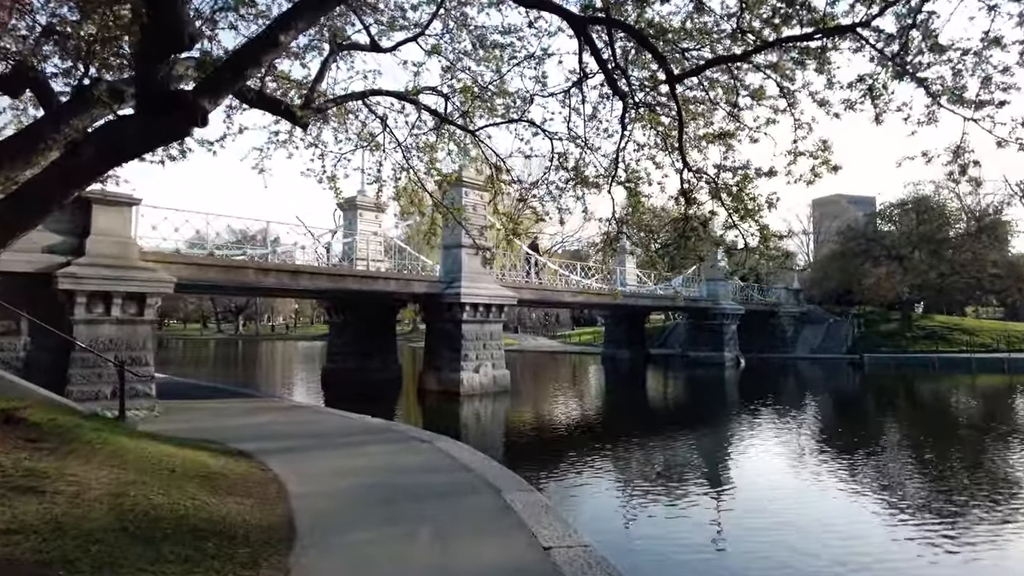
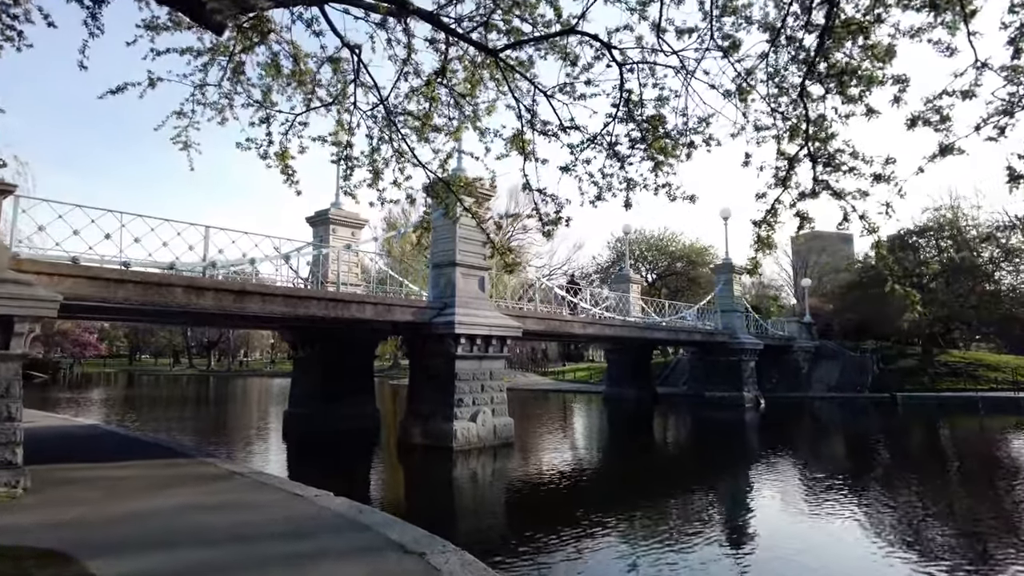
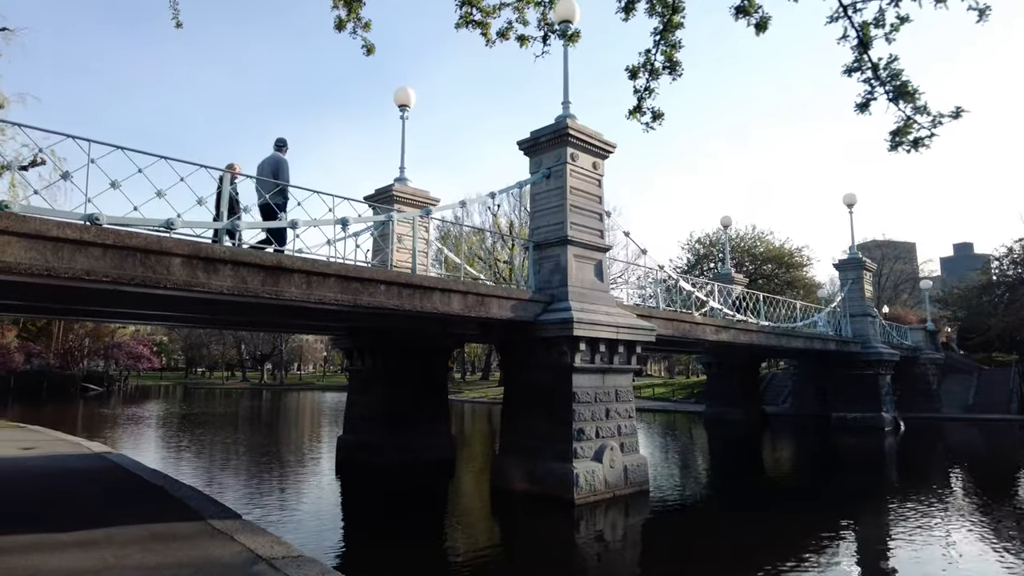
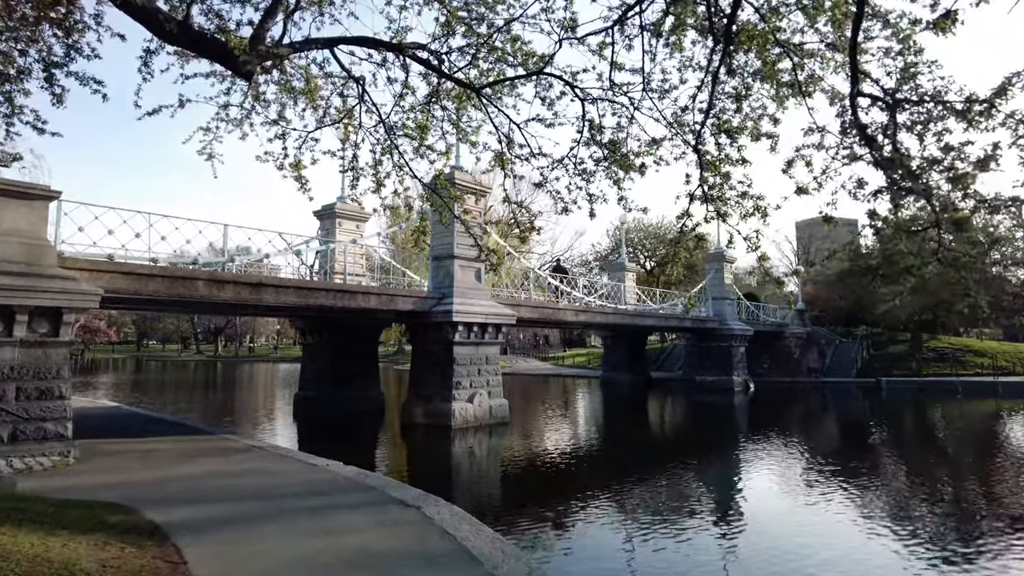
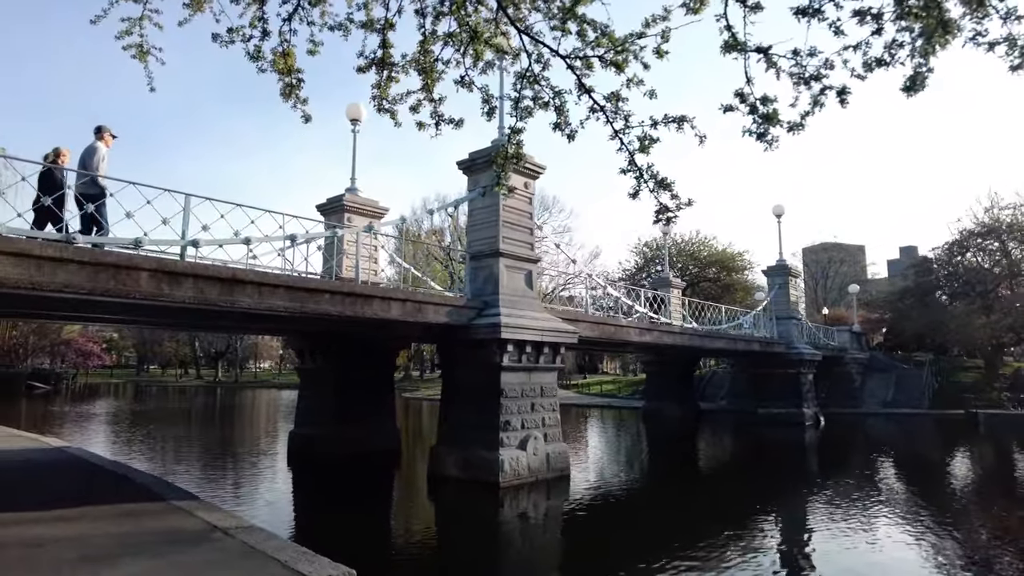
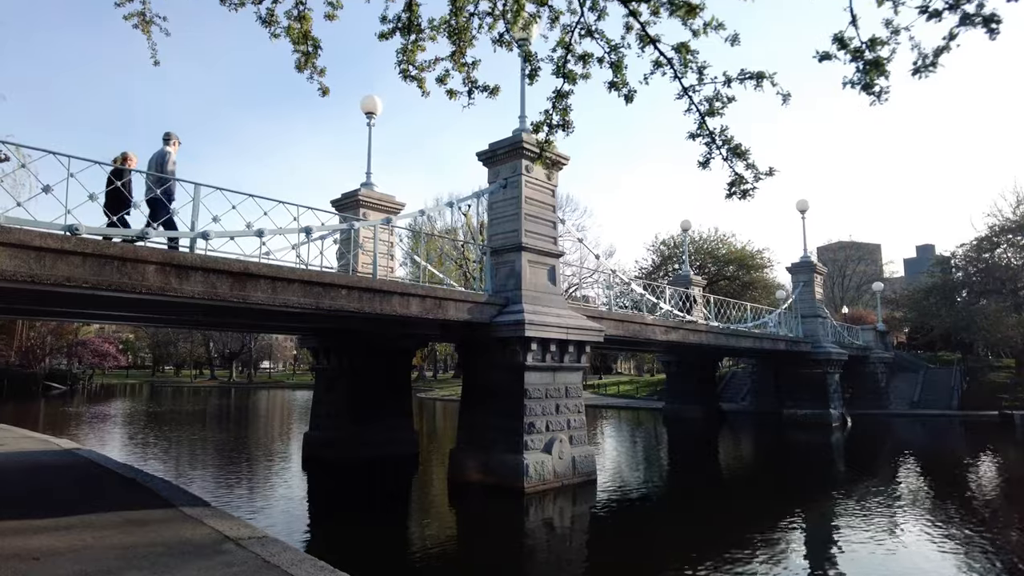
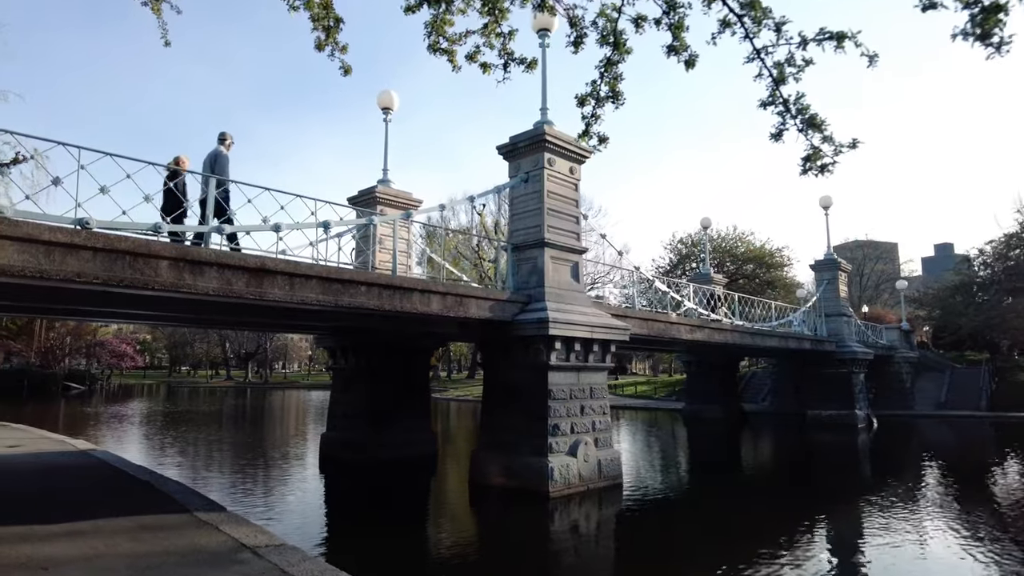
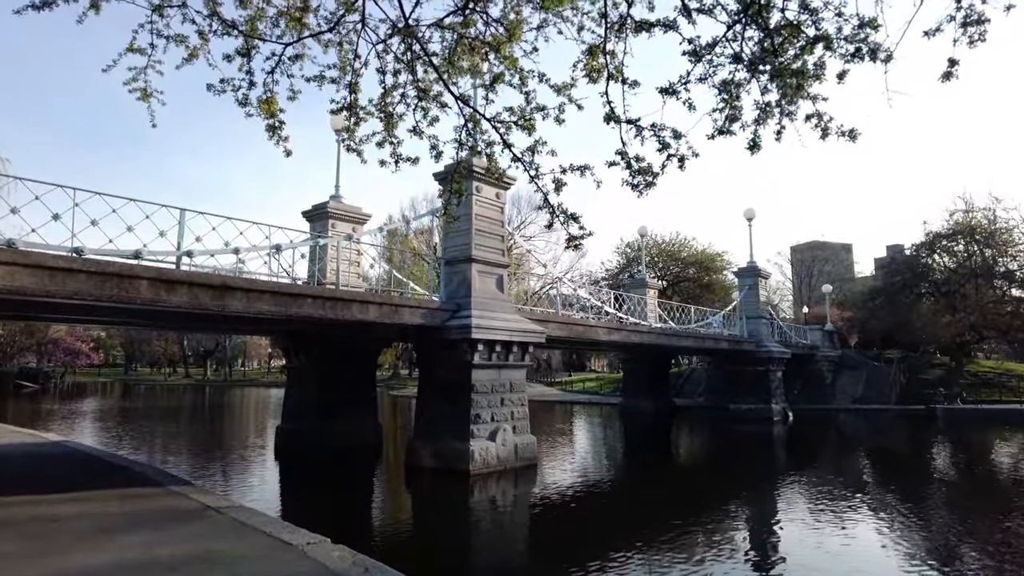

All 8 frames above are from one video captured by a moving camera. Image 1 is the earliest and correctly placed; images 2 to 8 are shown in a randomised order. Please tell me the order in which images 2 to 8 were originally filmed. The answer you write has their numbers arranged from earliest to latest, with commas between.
4, 2, 8, 5, 6, 7, 3
